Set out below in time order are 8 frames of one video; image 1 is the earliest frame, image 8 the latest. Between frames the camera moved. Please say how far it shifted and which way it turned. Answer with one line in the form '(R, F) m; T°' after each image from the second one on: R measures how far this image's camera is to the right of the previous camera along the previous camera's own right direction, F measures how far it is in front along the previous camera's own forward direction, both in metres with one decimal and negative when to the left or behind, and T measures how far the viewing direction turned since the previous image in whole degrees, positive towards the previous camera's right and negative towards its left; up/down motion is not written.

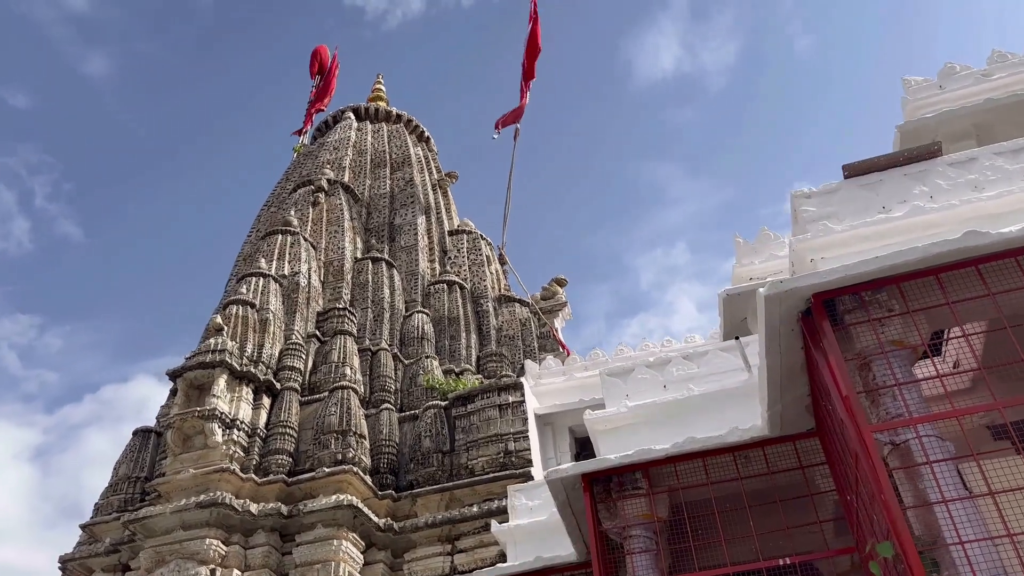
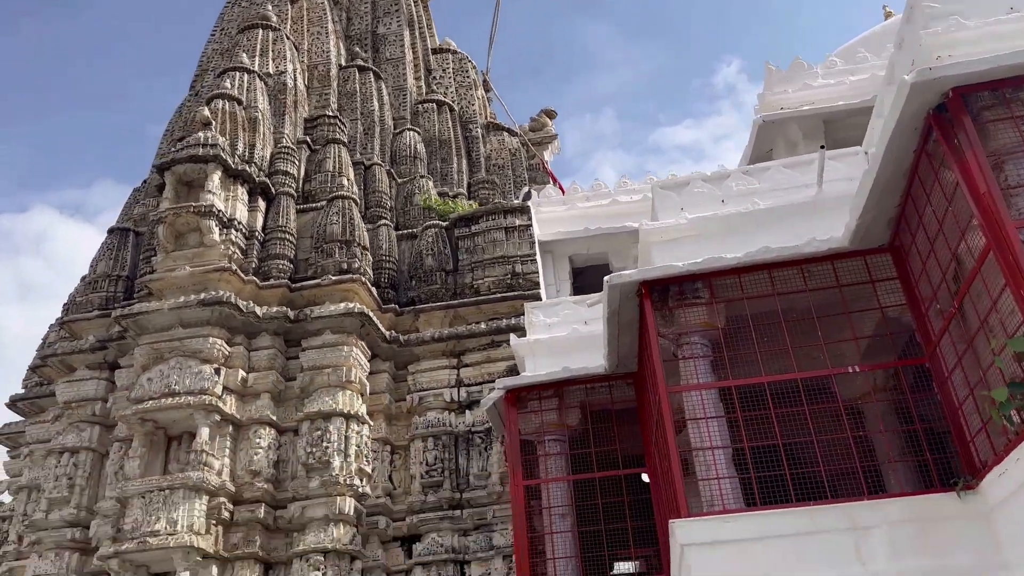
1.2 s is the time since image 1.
(-1.3, +0.5) m; +6°
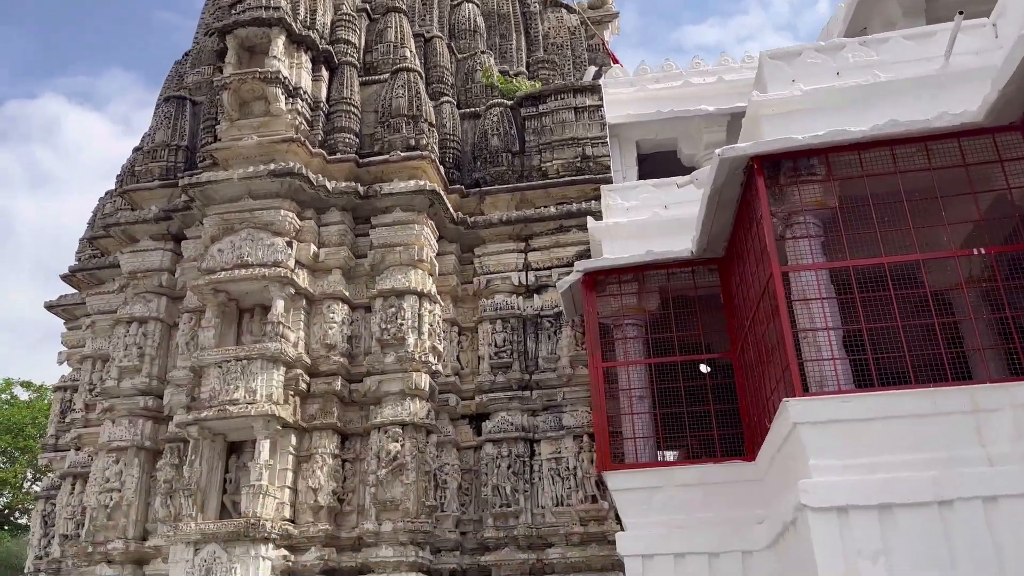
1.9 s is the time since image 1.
(-0.8, +0.2) m; -1°
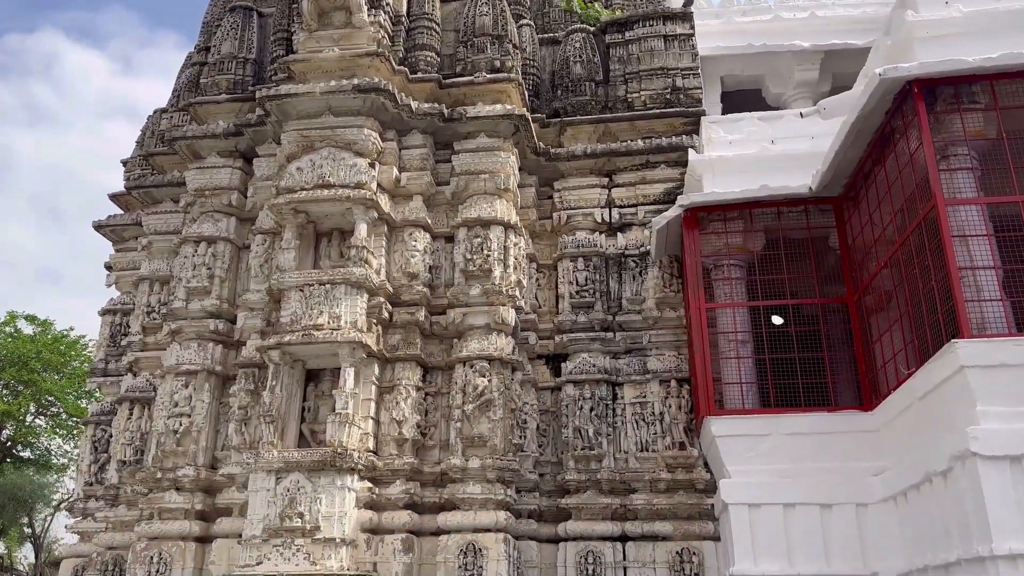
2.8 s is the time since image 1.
(-1.0, +0.5) m; 0°
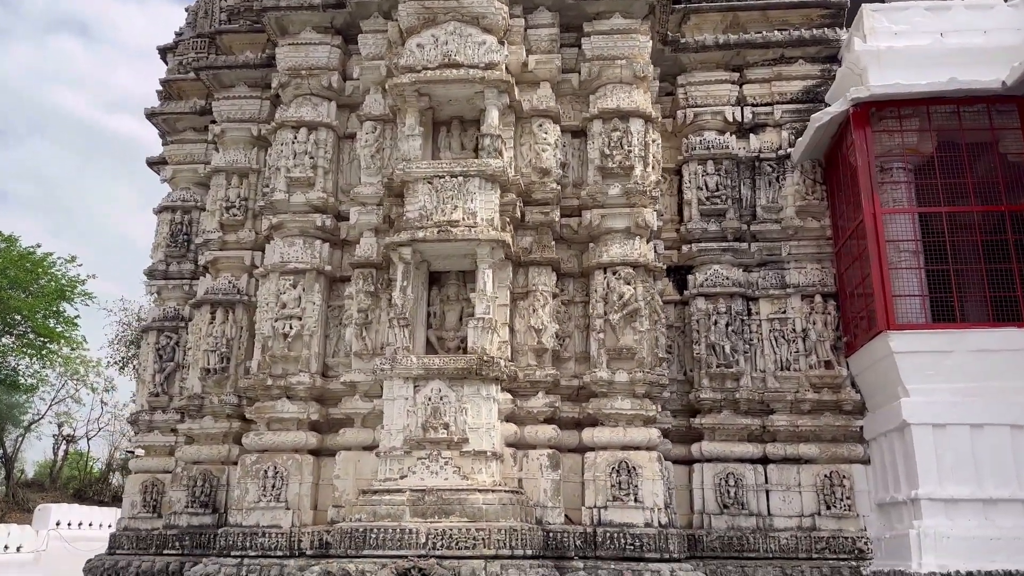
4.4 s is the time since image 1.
(-1.7, +0.8) m; +2°
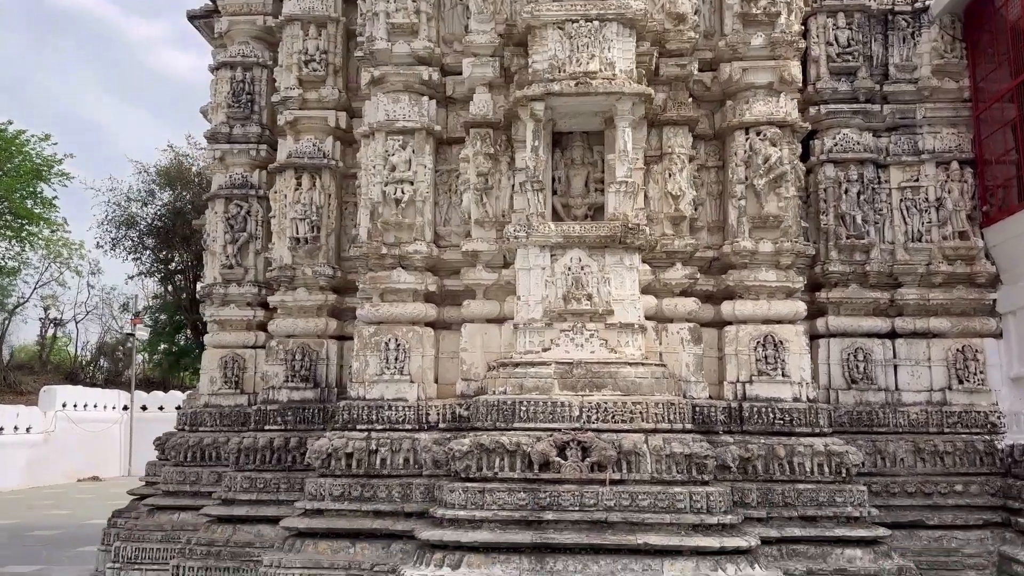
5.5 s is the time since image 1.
(-1.3, +0.5) m; +1°
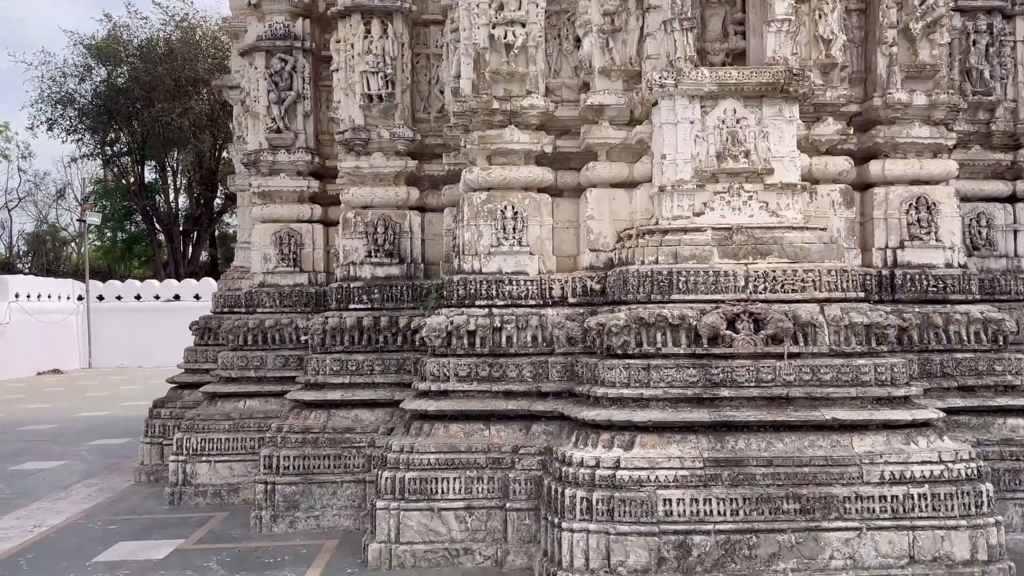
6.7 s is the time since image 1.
(-1.4, +0.7) m; +4°
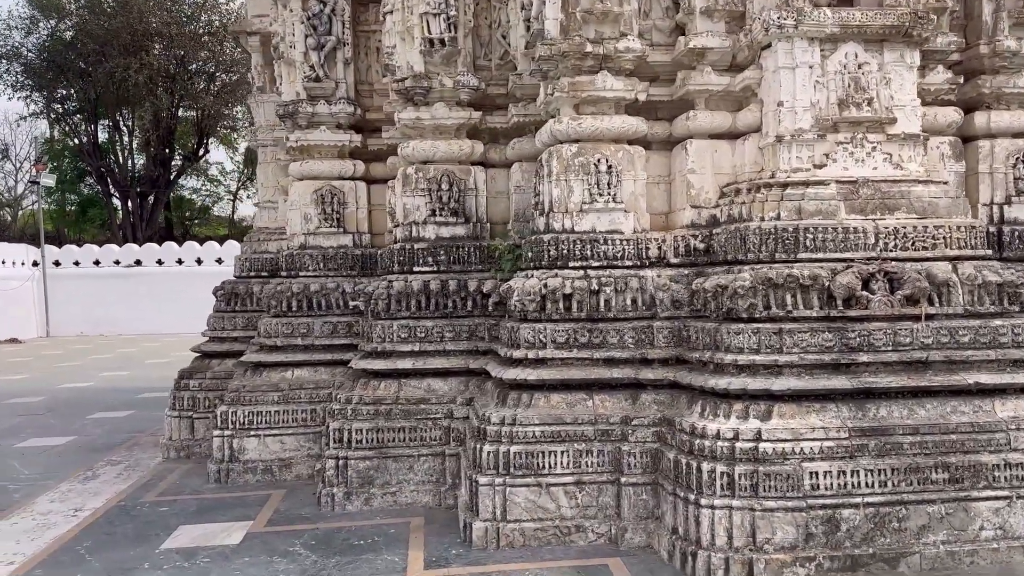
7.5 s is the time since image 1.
(-1.0, +0.4) m; +3°
